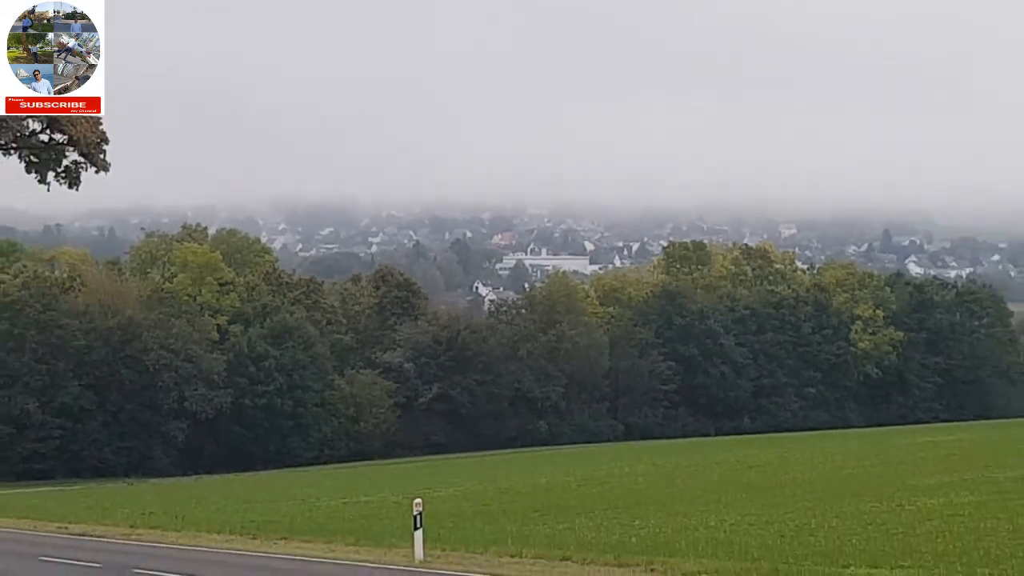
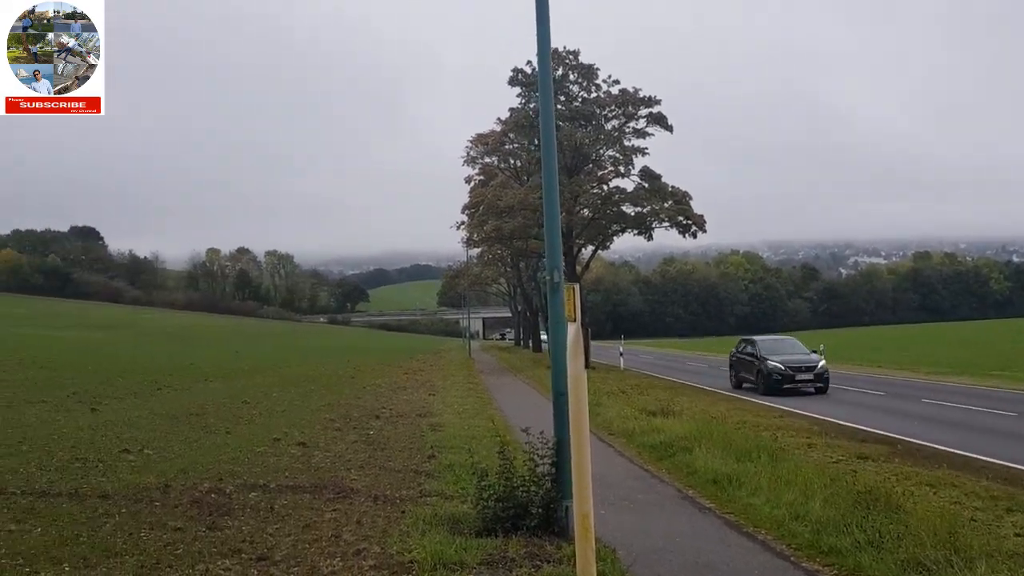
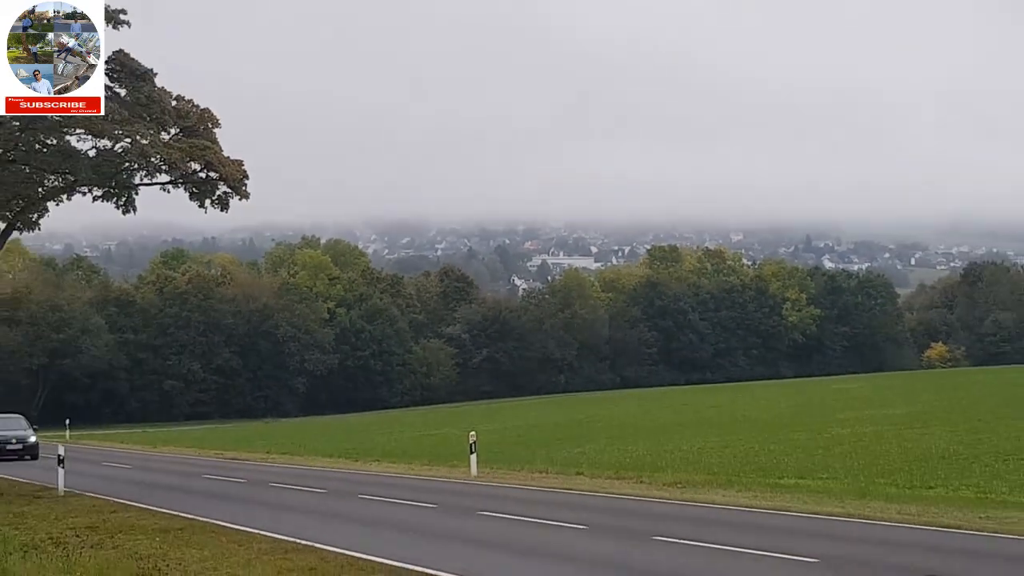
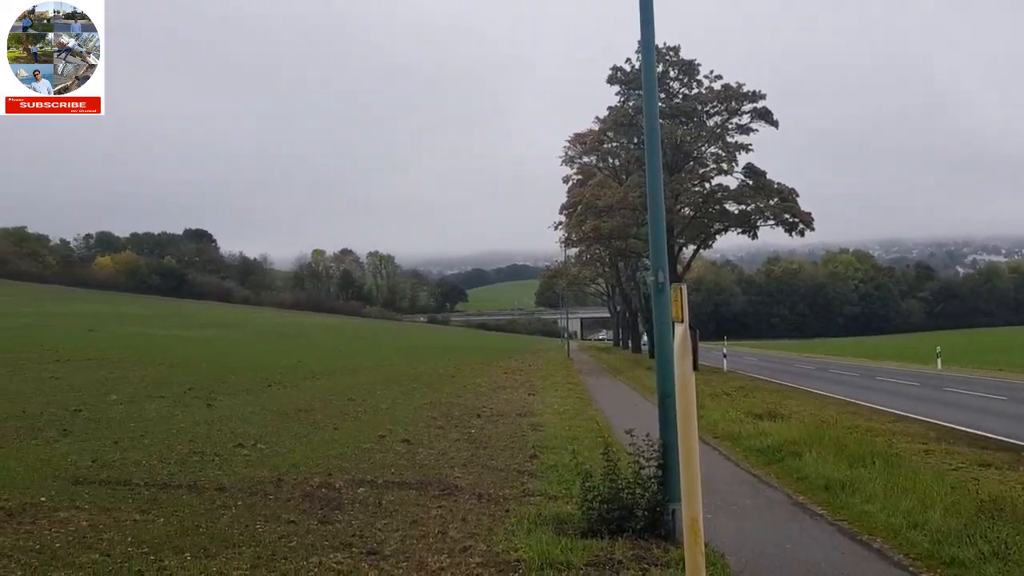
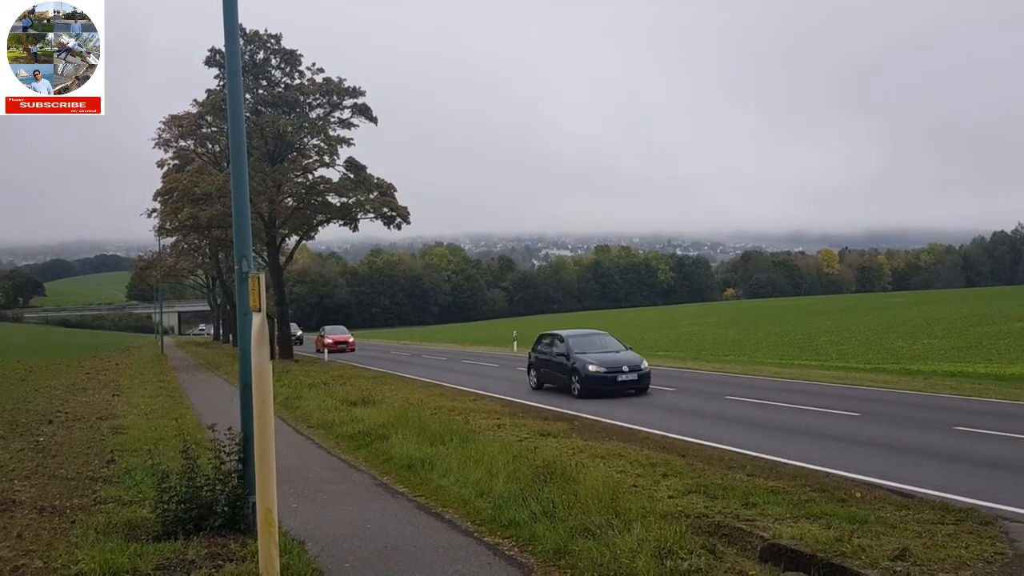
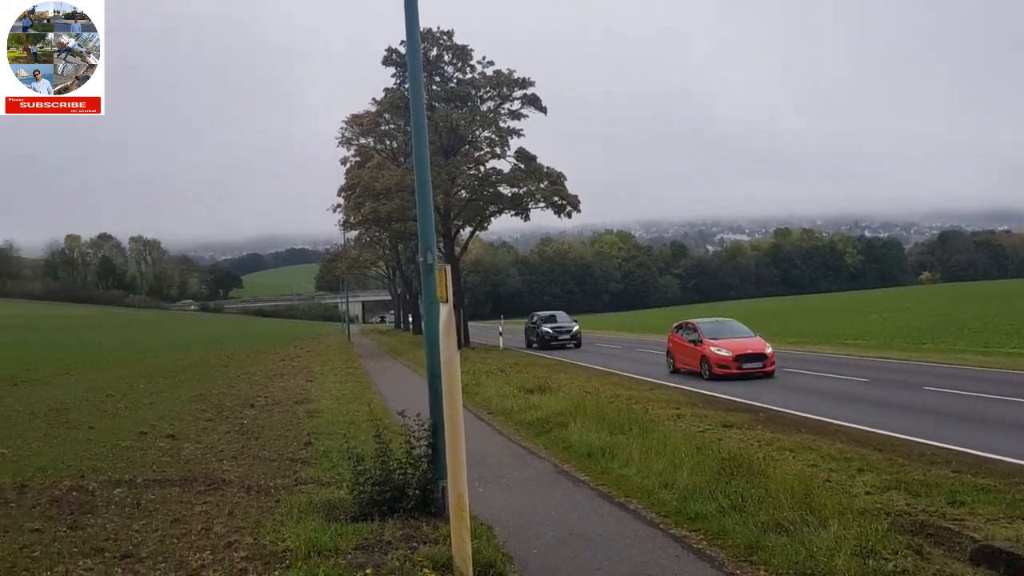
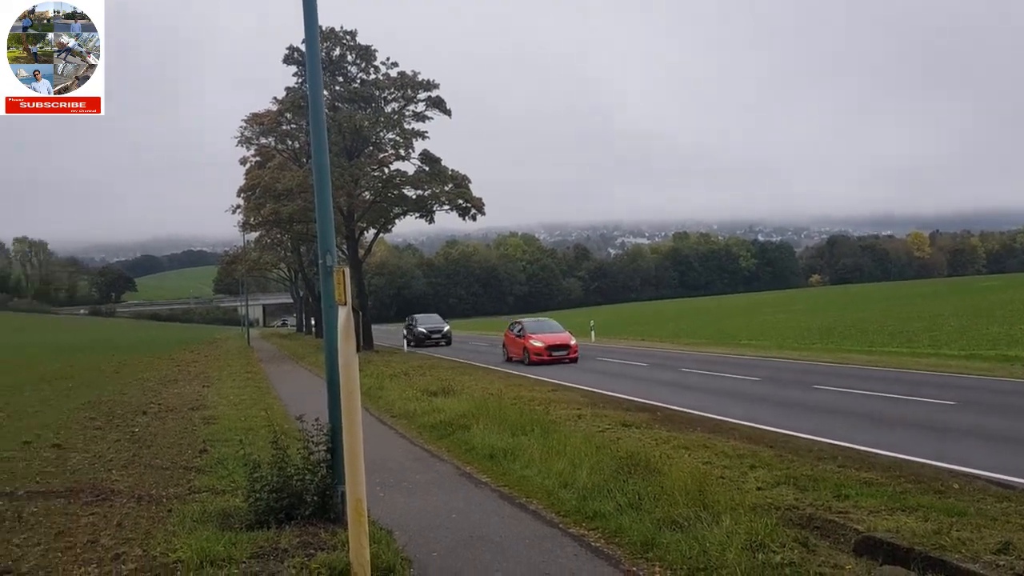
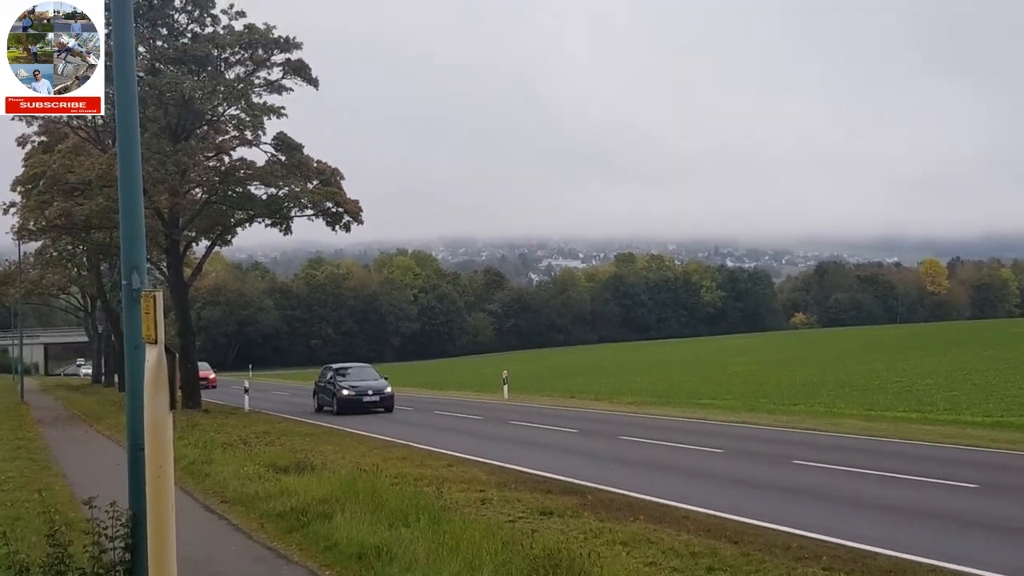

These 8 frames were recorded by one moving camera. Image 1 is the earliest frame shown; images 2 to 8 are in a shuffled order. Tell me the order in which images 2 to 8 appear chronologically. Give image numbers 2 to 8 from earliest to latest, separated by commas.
3, 8, 5, 7, 6, 2, 4
